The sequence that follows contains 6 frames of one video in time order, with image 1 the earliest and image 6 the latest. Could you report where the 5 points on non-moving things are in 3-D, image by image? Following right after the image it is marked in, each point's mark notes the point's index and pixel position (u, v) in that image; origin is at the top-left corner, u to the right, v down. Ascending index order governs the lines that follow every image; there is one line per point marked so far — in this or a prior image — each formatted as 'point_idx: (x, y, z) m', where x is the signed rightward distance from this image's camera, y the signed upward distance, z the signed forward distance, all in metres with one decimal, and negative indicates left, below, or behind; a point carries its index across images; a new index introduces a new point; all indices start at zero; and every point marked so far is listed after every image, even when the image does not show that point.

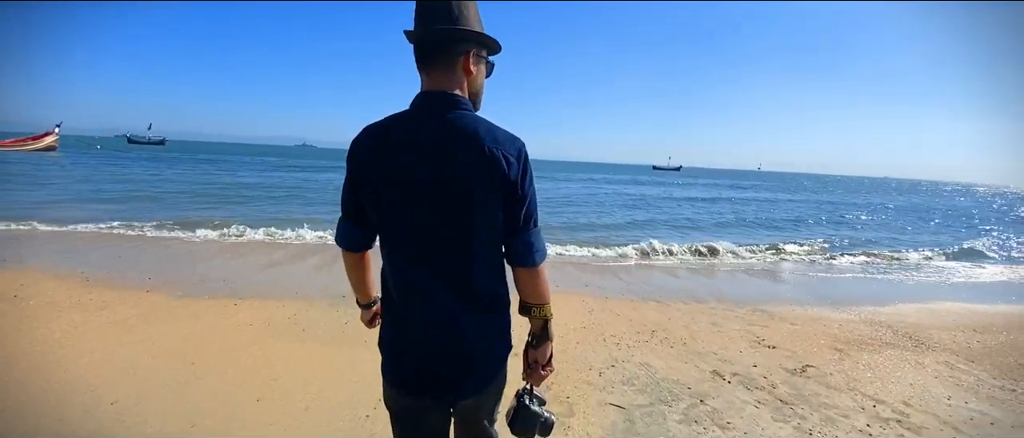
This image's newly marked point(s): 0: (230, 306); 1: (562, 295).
0: (-4.4, -1.3, +7.6) m
1: (+0.9, -1.4, +9.0) m
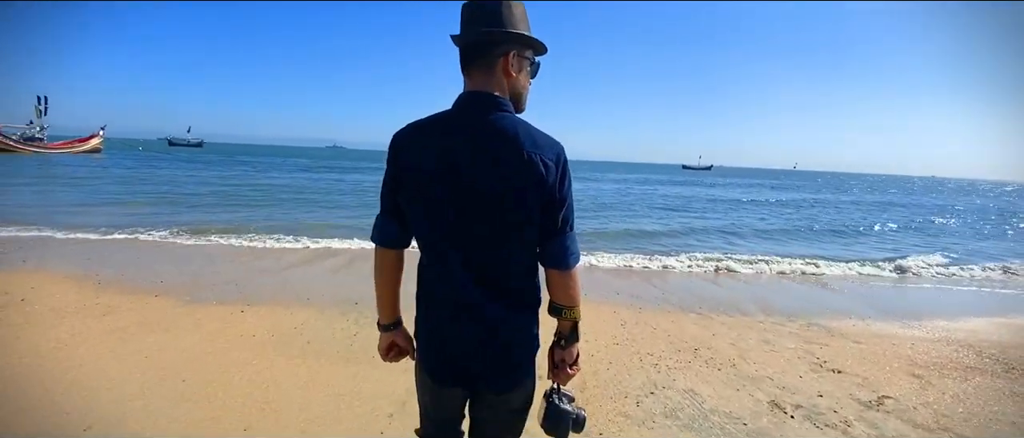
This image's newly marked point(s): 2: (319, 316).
0: (-4.0, -1.4, +7.2) m
1: (+1.3, -1.4, +8.3) m
2: (-2.8, -1.4, +7.1) m
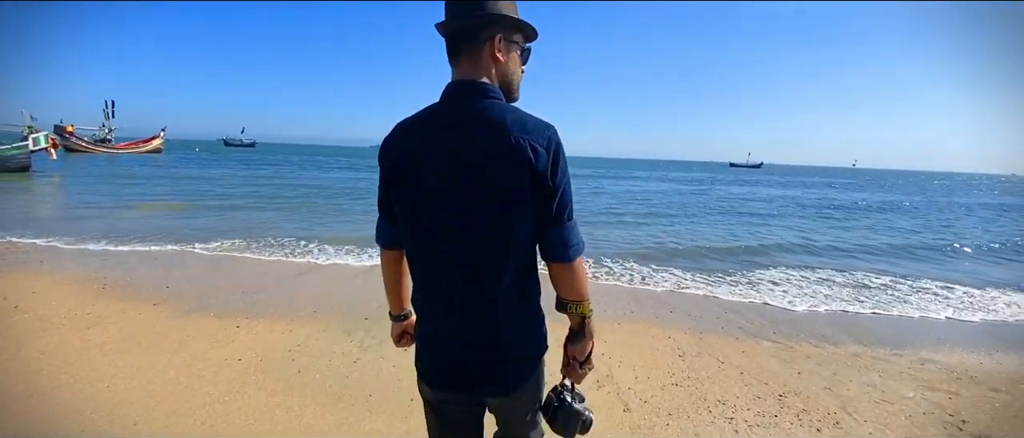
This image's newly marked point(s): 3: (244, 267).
0: (-3.6, -1.4, +6.3) m
1: (+1.8, -1.5, +7.0) m
2: (-2.4, -1.4, +6.2) m
3: (-5.1, -1.0, +9.5) m
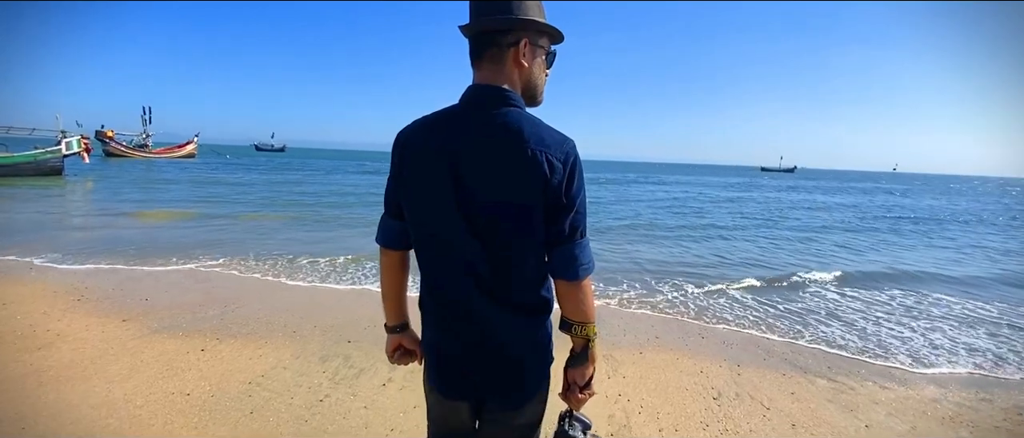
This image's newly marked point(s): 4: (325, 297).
0: (-3.6, -1.5, +5.6) m
1: (+1.8, -1.6, +6.0) m
2: (-2.4, -1.5, +5.3) m
3: (-5.0, -1.1, +8.8) m
4: (-2.9, -1.2, +7.7) m
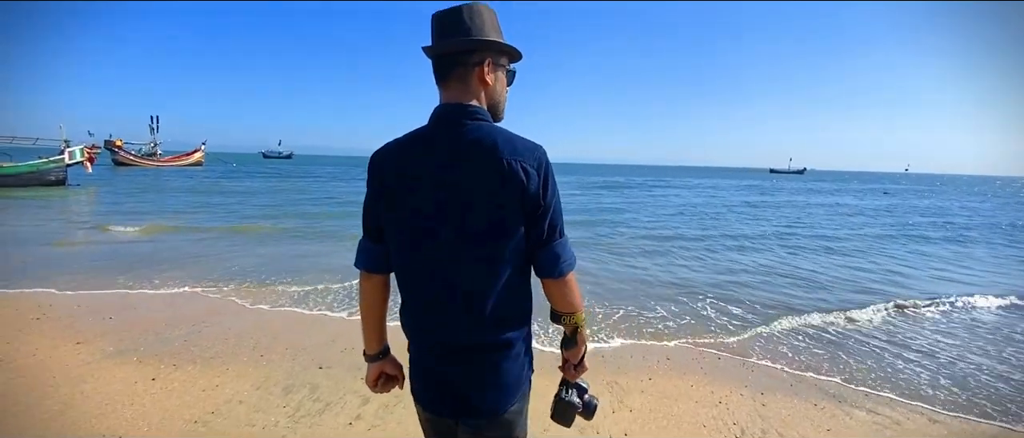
0: (-3.7, -1.6, +4.9) m
1: (+1.7, -1.7, +5.2) m
2: (-2.5, -1.7, +4.7) m
3: (-5.0, -1.2, +8.2) m
4: (-3.0, -1.4, +7.1) m
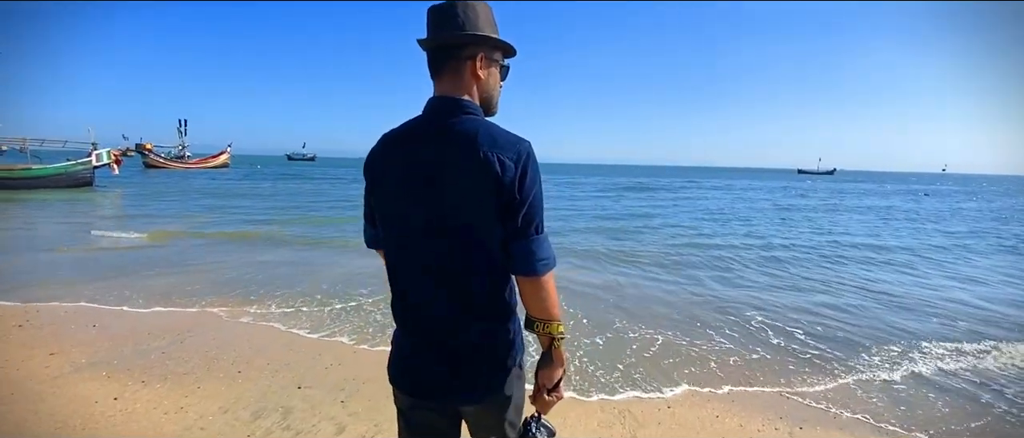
0: (-3.7, -1.7, +4.5) m
1: (+1.7, -1.7, +4.6) m
2: (-2.5, -1.7, +4.2) m
3: (-4.9, -1.3, +7.8) m
4: (-2.9, -1.4, +6.6) m
